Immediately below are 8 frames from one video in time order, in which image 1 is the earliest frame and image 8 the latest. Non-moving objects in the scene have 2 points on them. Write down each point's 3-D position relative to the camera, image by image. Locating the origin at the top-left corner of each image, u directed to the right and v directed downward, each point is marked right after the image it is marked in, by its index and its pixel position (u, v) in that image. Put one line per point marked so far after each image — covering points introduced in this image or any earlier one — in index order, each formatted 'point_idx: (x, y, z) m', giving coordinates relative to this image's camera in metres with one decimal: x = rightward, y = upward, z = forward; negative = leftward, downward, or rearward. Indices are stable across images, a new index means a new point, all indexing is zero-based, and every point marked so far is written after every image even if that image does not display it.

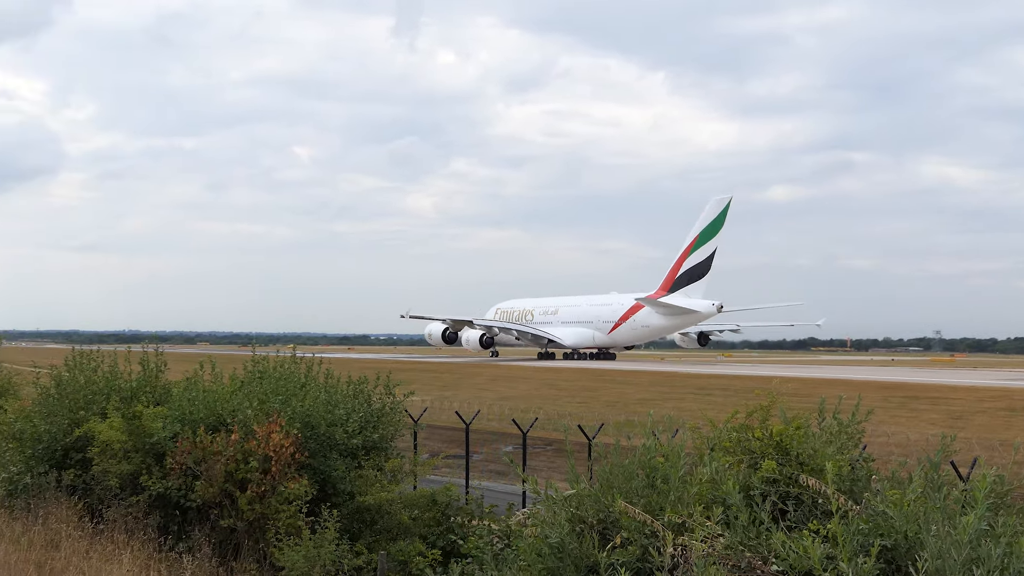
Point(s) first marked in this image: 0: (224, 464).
0: (-2.9, -1.7, +11.4) m
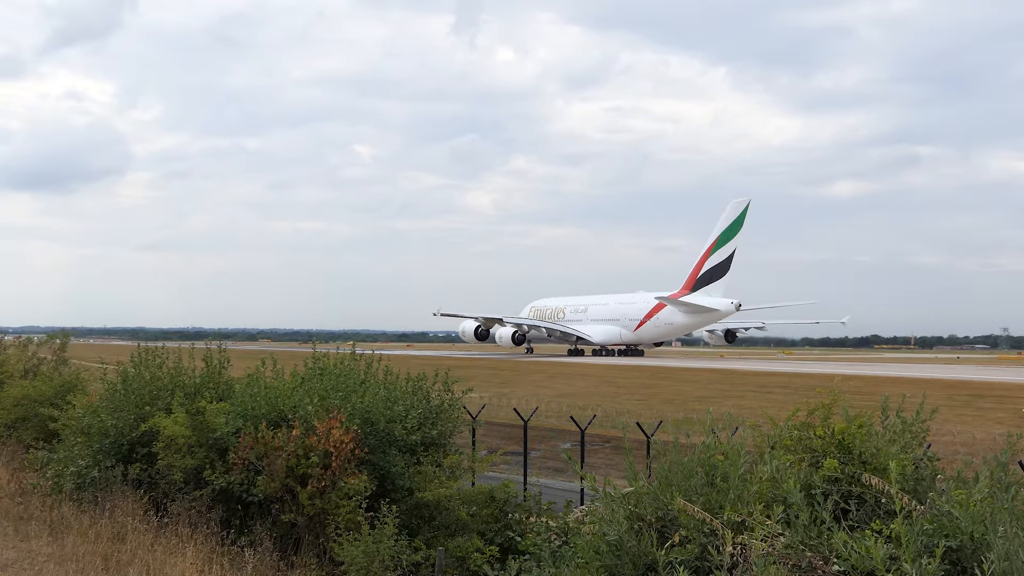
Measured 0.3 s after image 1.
0: (-2.3, -1.7, +11.5) m
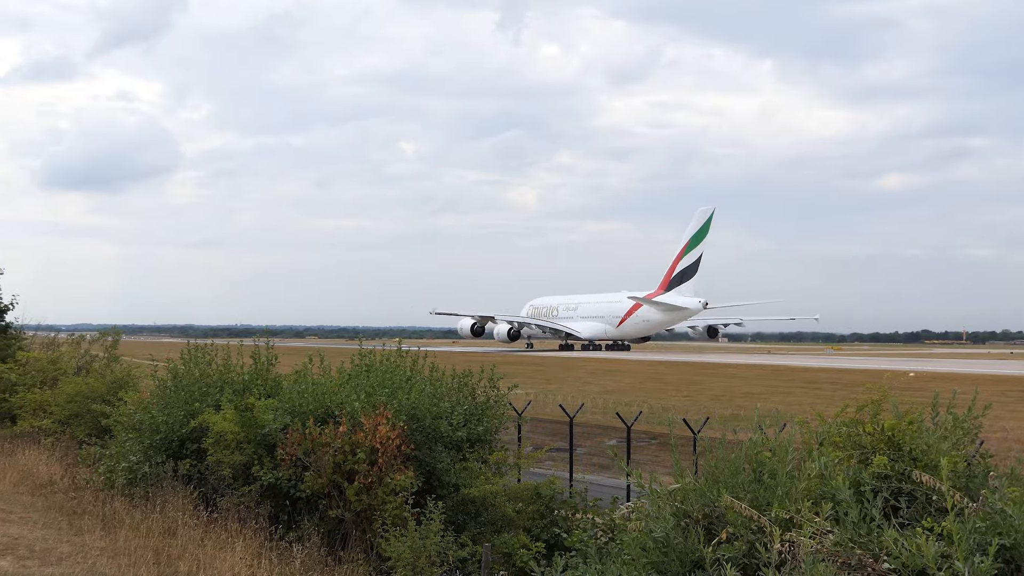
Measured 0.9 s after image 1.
0: (-1.8, -1.7, +11.6) m
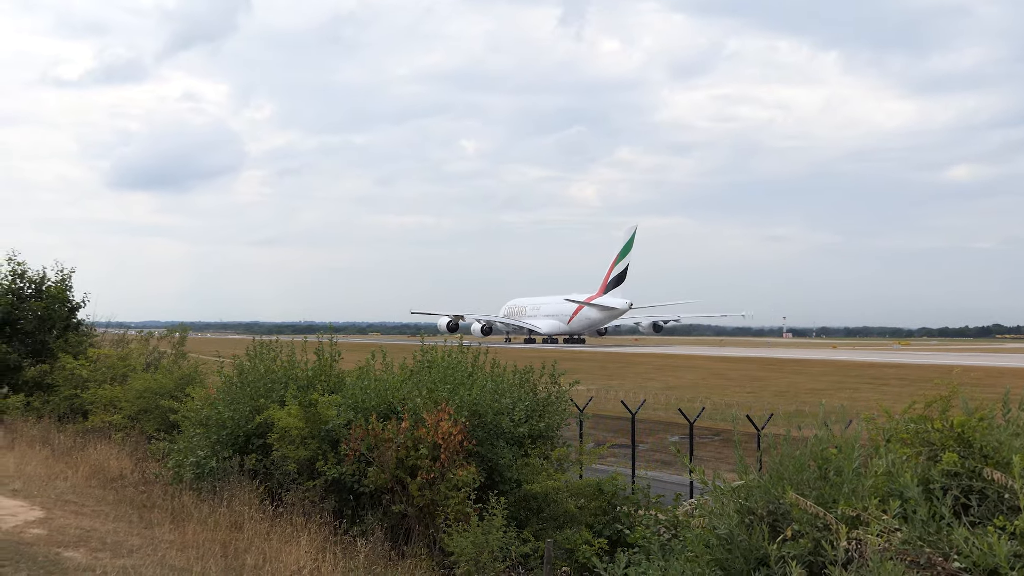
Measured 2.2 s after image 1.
0: (-1.2, -1.7, +11.7) m
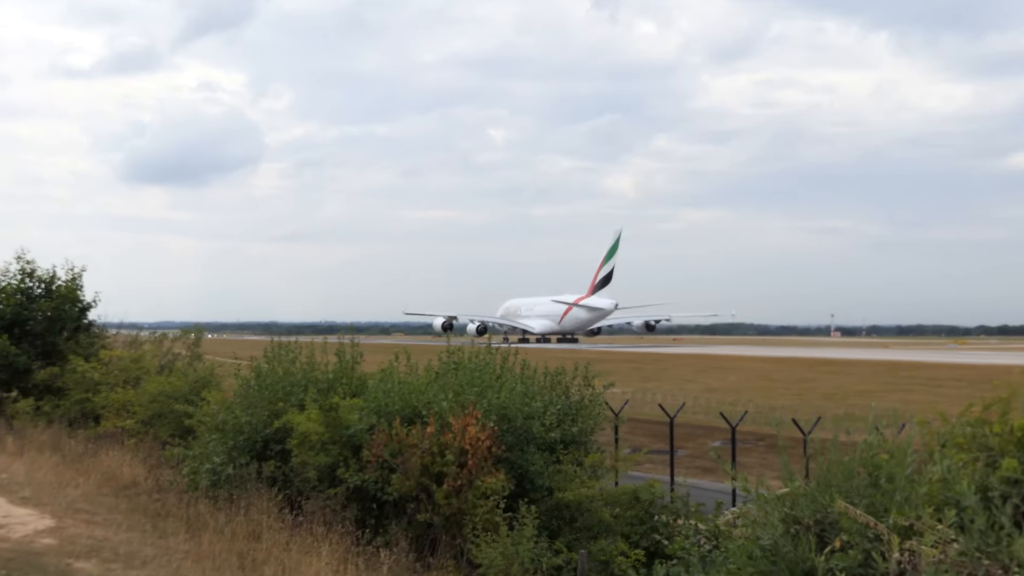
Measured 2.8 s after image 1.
0: (-0.9, -1.6, +11.1) m
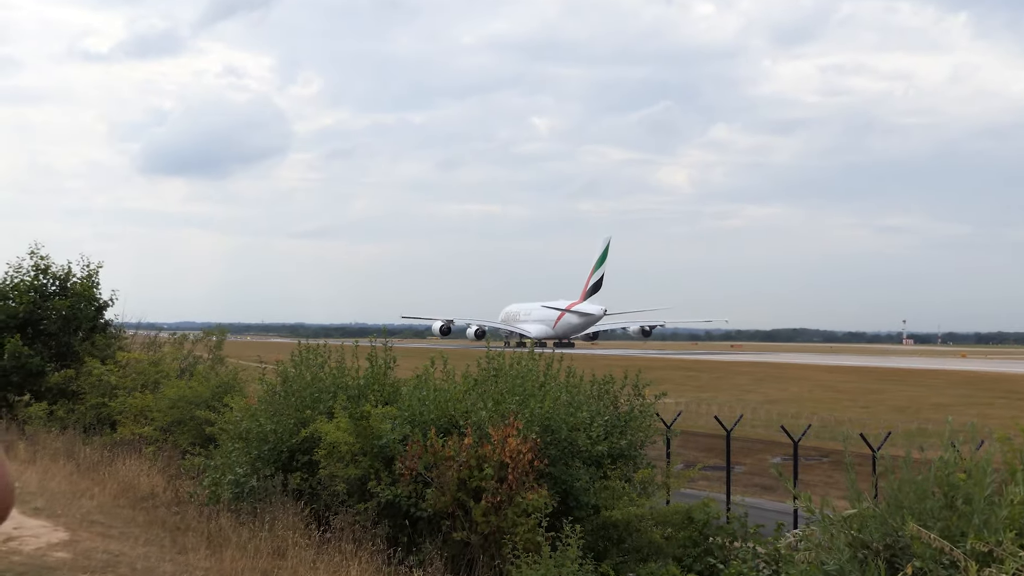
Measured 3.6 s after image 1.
0: (-0.5, -1.6, +10.2) m
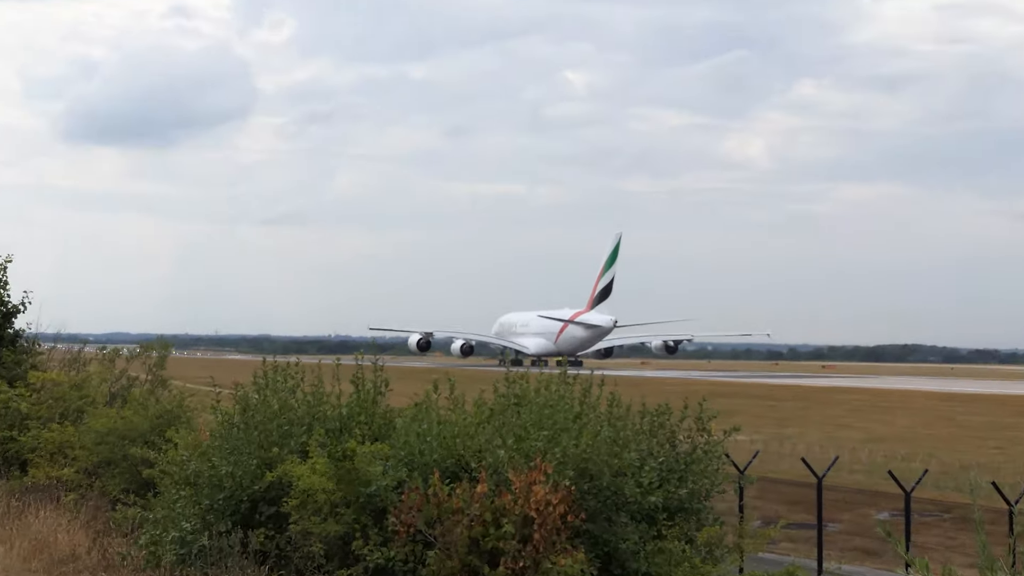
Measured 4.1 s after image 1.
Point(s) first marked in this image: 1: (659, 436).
0: (-0.3, -1.6, +7.7) m
1: (+1.2, -1.2, +8.8) m
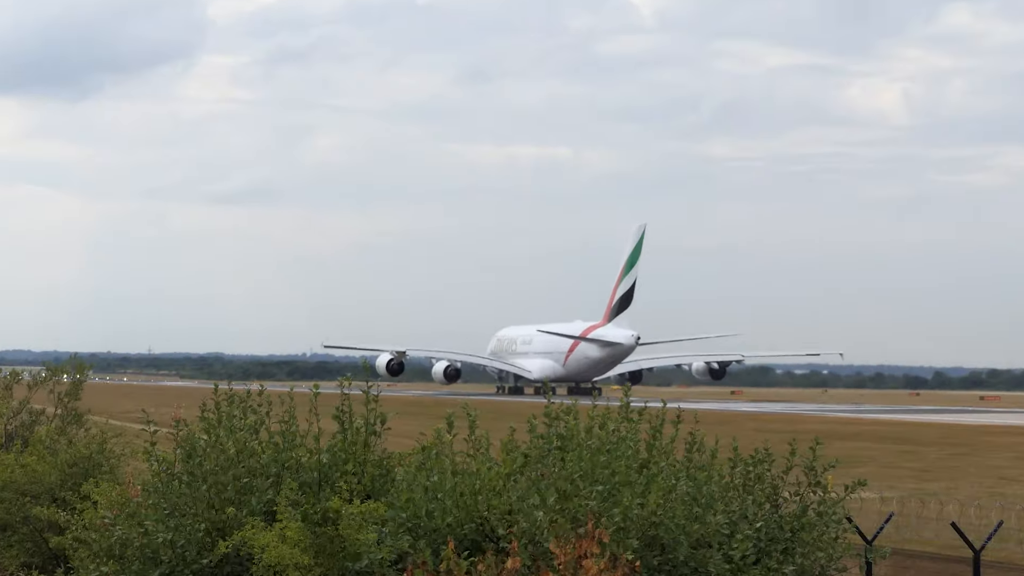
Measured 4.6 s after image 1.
0: (0.0, -1.6, +5.4) m
1: (+1.4, -1.2, +6.6) m
